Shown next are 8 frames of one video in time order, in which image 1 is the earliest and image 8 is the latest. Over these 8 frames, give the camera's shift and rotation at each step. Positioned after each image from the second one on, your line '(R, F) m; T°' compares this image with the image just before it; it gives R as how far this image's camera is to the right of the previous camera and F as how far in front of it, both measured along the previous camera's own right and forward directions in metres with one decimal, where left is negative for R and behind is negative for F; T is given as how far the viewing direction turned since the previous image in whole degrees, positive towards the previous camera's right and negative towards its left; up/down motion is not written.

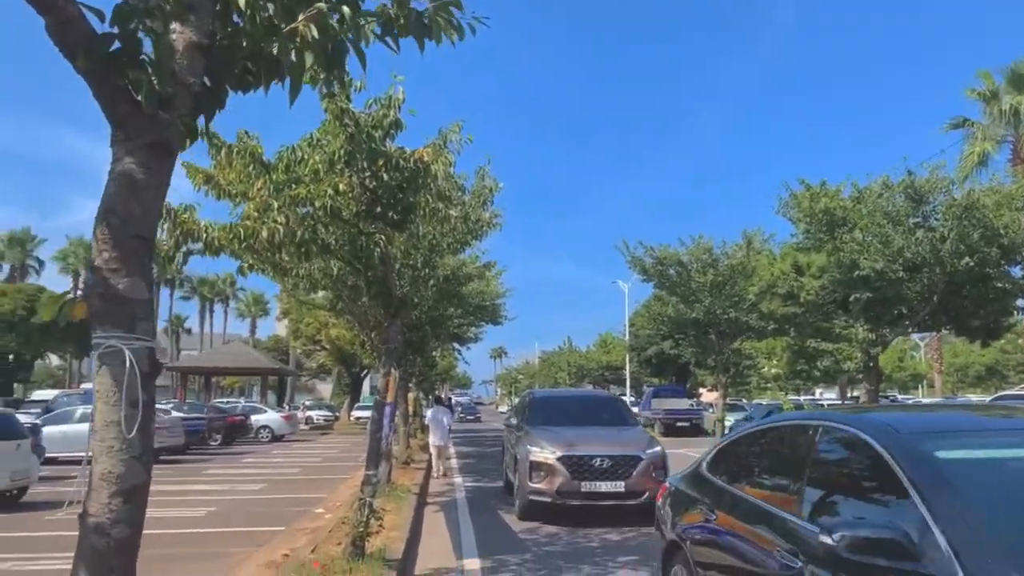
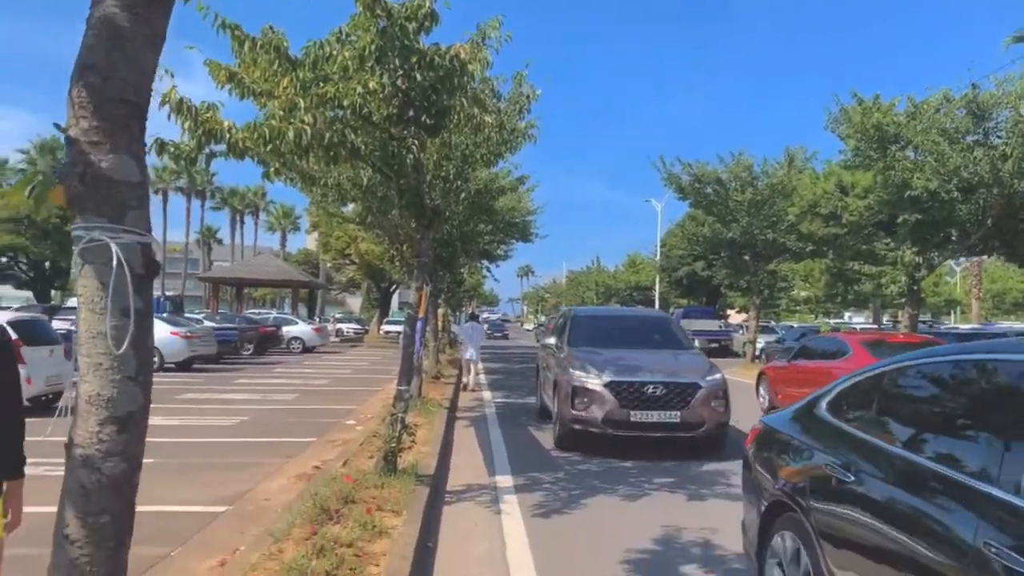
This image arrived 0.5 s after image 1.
(-0.1, +0.4) m; -2°
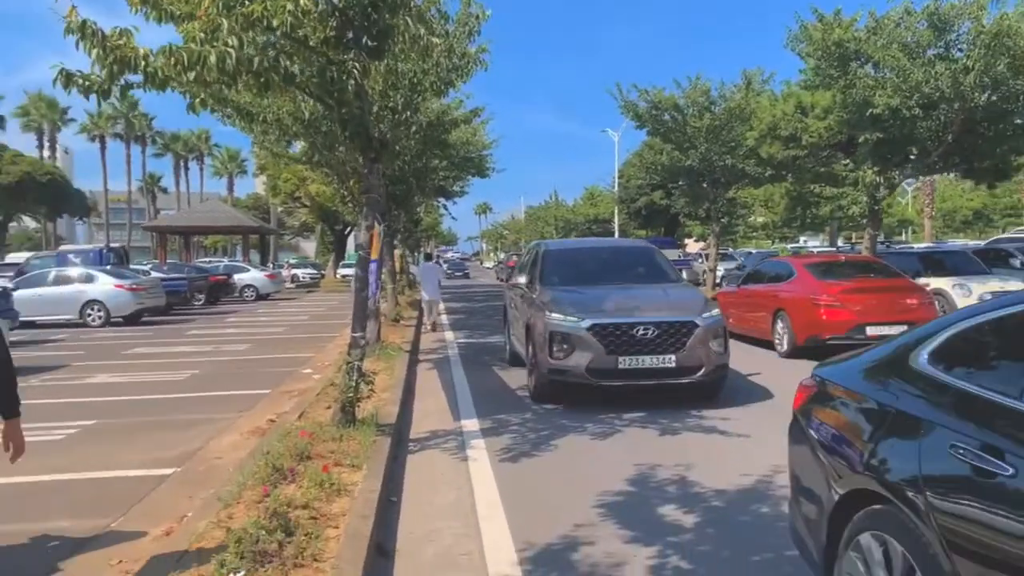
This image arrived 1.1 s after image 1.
(0.0, +0.5) m; +3°
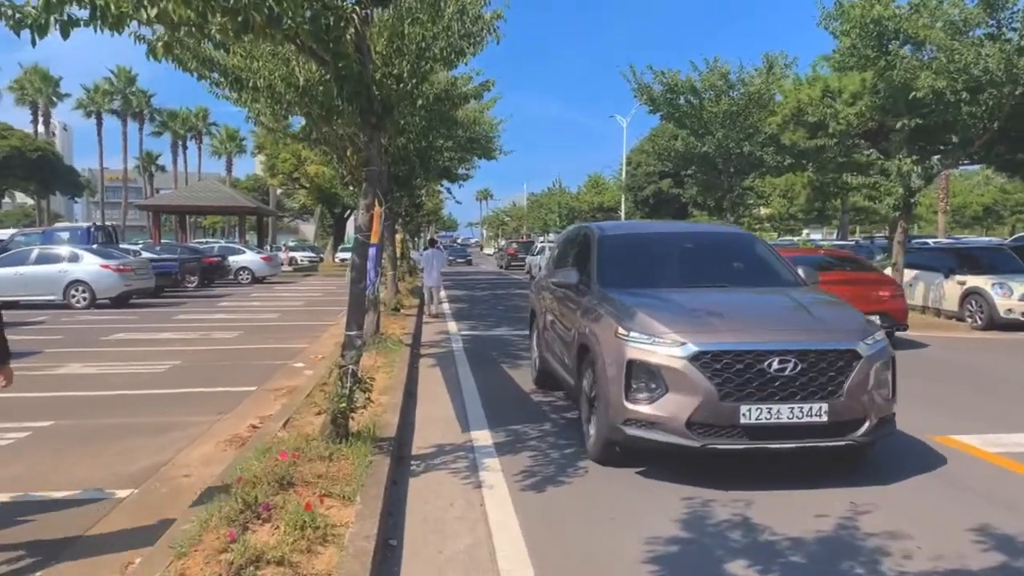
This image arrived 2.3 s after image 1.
(-0.2, +1.1) m; 0°
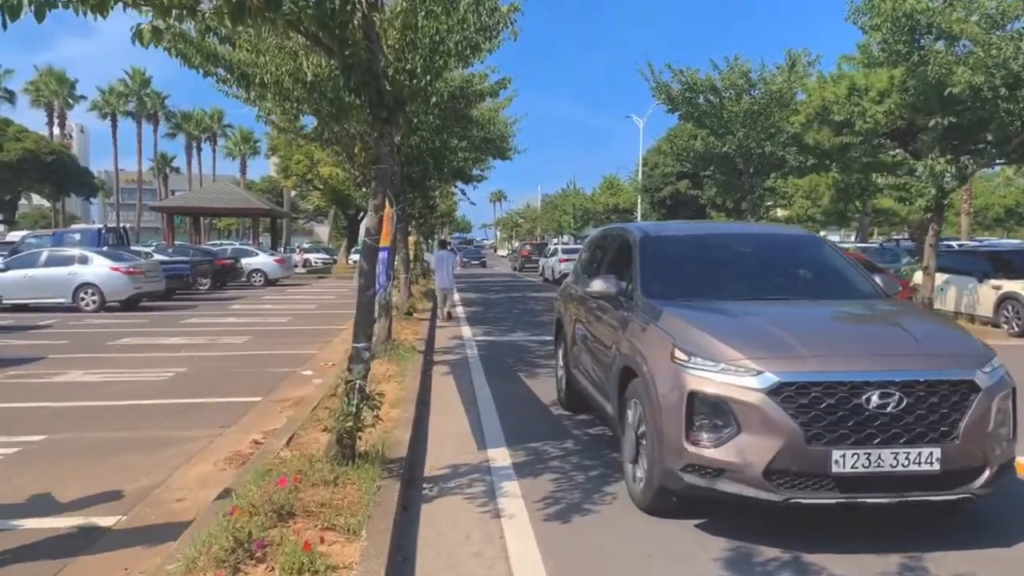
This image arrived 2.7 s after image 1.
(-0.1, +0.5) m; -1°
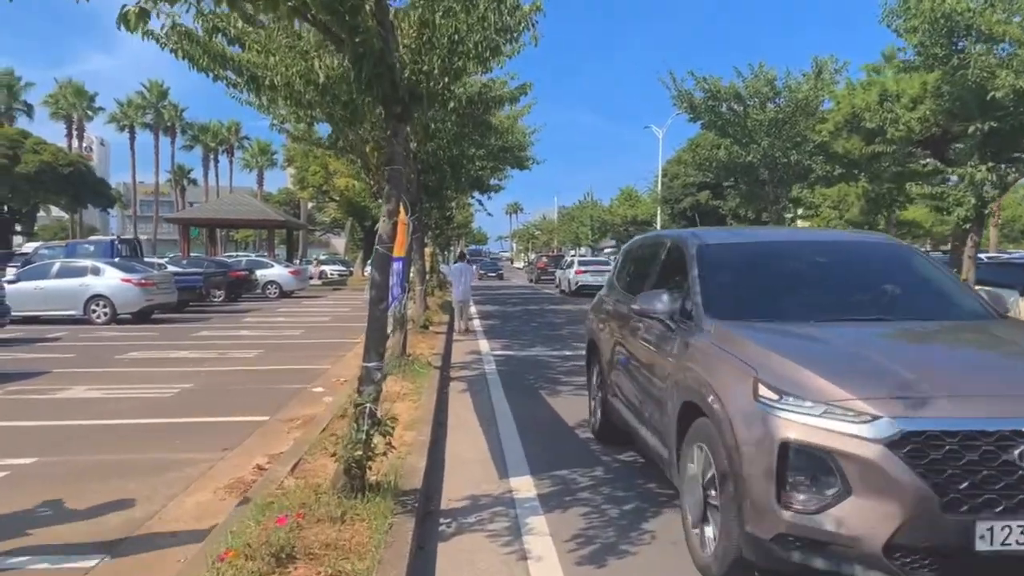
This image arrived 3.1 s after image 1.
(-0.1, +0.6) m; -1°
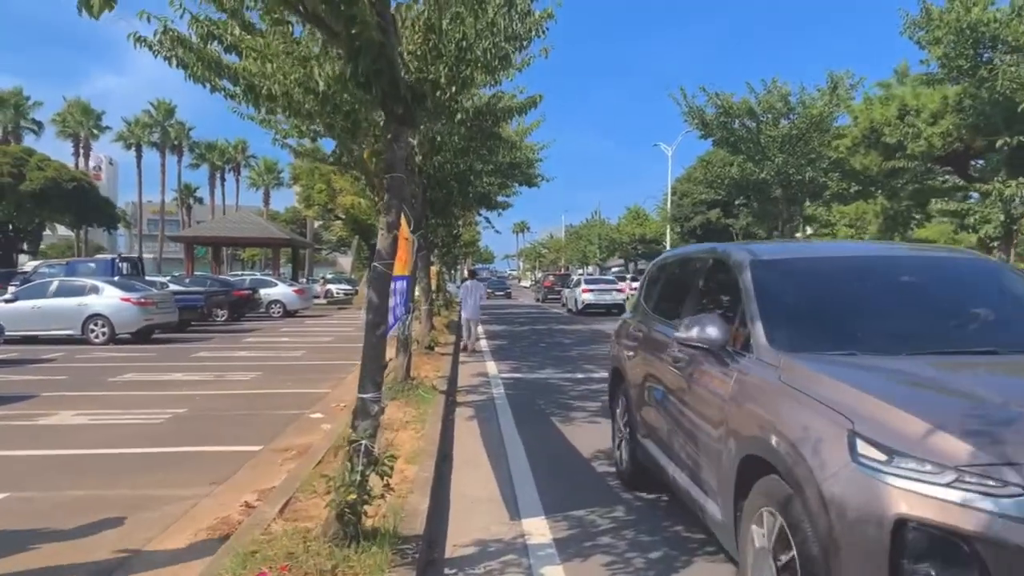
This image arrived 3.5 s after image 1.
(0.0, +0.6) m; 0°
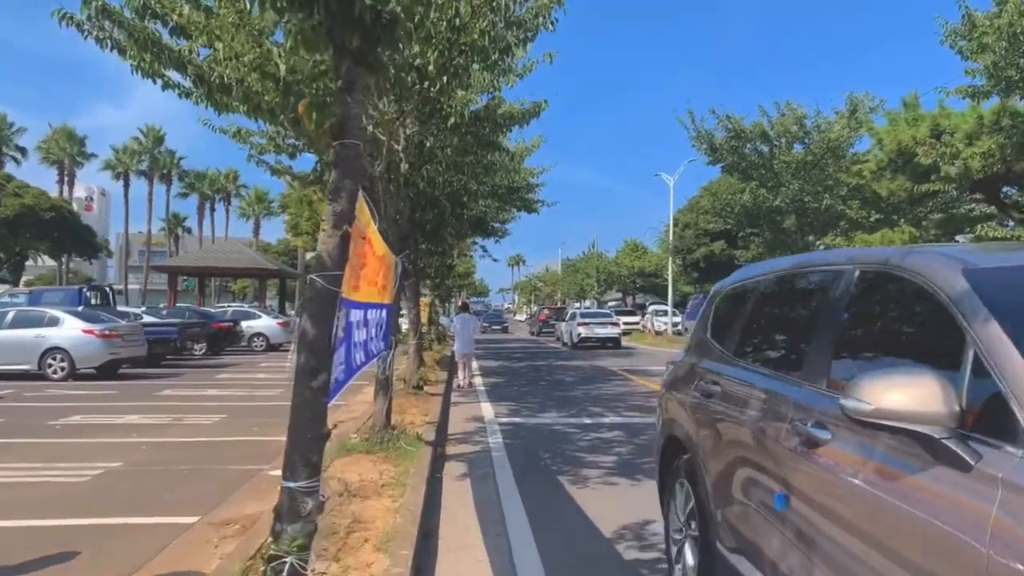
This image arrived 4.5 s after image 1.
(-0.1, +1.6) m; 0°
